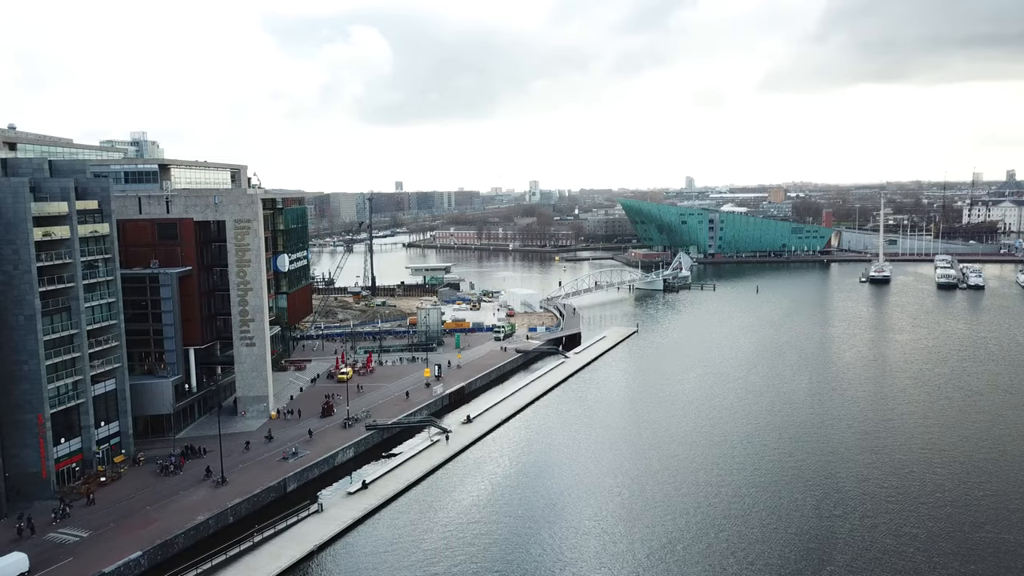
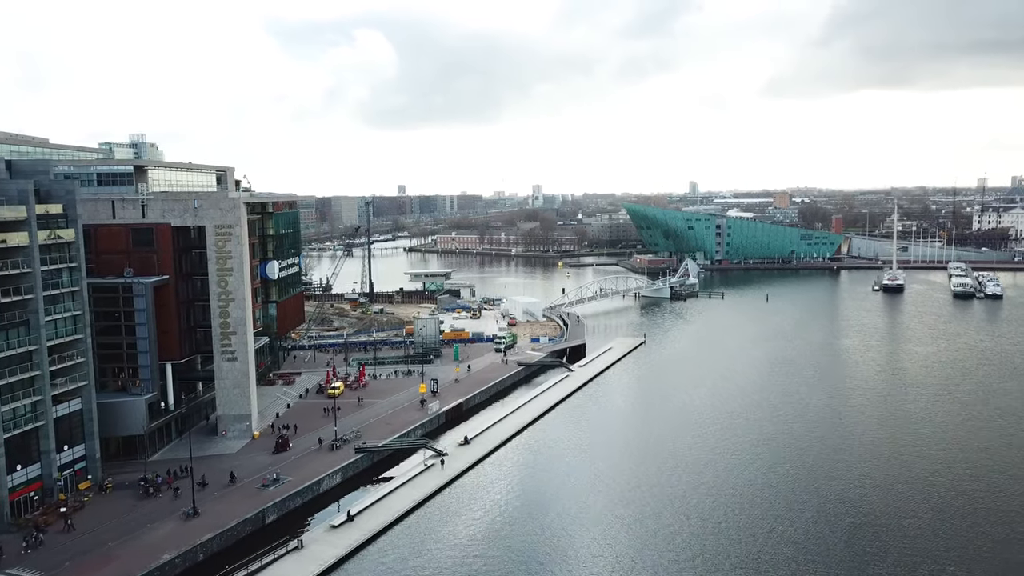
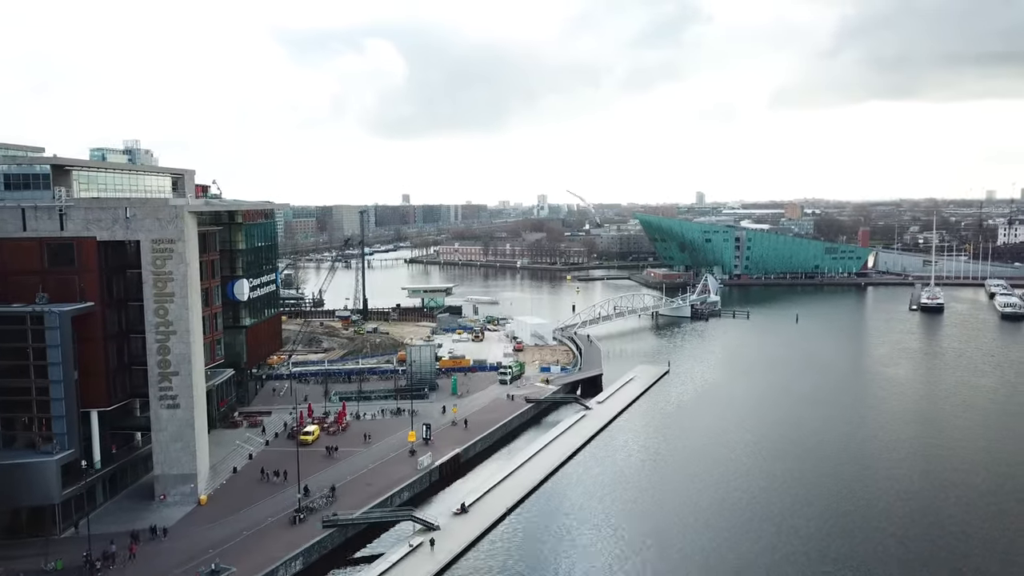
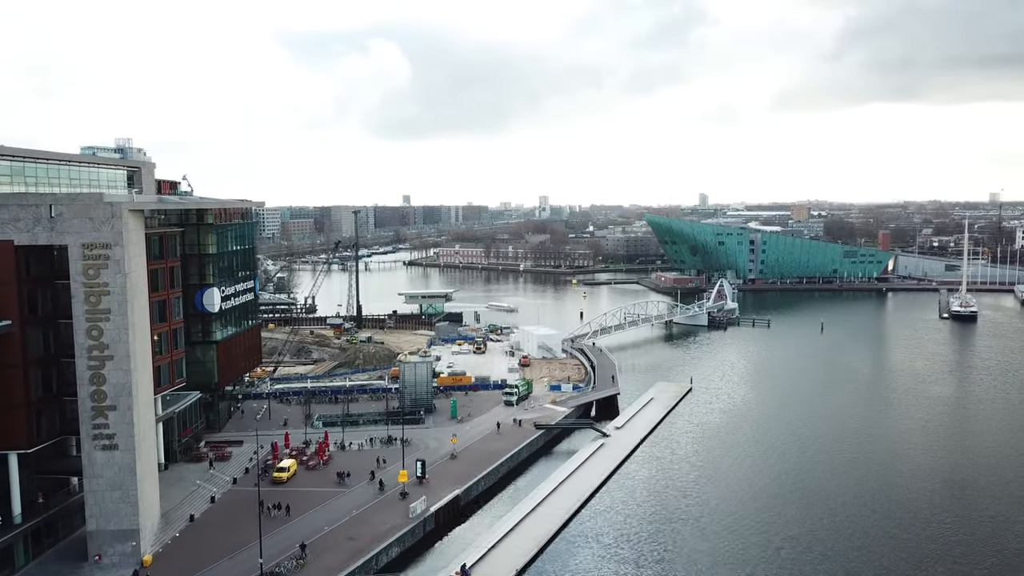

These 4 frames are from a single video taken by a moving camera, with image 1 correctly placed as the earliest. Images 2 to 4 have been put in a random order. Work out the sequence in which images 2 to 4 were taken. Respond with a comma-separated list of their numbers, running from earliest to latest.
2, 3, 4
